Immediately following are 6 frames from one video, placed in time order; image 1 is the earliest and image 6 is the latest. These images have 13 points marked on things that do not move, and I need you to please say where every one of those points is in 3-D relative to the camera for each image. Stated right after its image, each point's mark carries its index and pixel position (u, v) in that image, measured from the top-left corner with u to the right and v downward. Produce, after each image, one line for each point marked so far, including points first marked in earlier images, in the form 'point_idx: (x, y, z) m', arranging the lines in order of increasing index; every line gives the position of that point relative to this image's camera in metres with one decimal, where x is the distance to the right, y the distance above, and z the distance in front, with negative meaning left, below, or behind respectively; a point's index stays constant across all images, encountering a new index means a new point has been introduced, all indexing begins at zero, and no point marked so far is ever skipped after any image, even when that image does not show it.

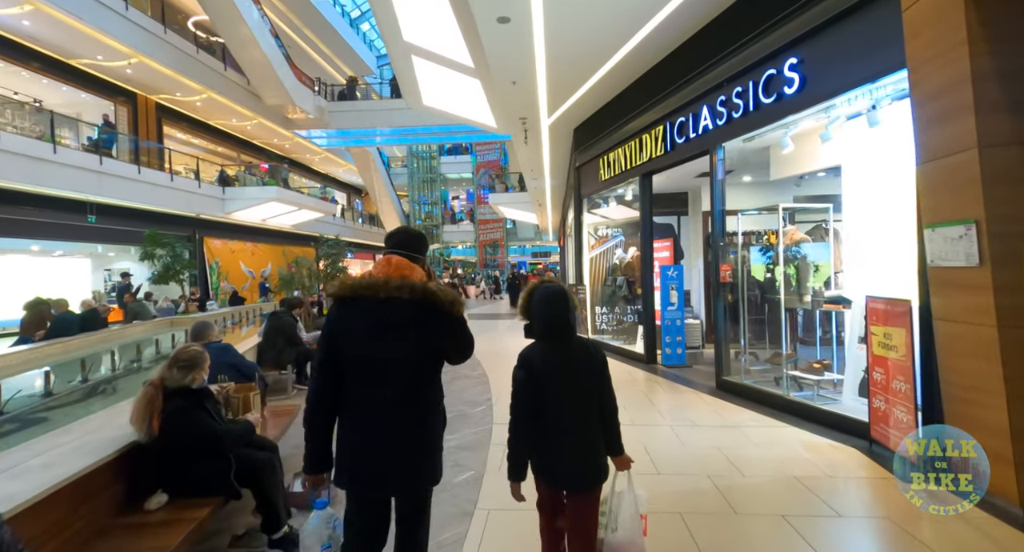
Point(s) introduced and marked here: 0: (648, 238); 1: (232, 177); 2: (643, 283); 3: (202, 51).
0: (+2.0, +0.6, +6.5) m
1: (-11.0, +3.9, +18.0) m
2: (+2.0, -0.1, +6.6) m
3: (-11.1, +8.1, +16.4) m
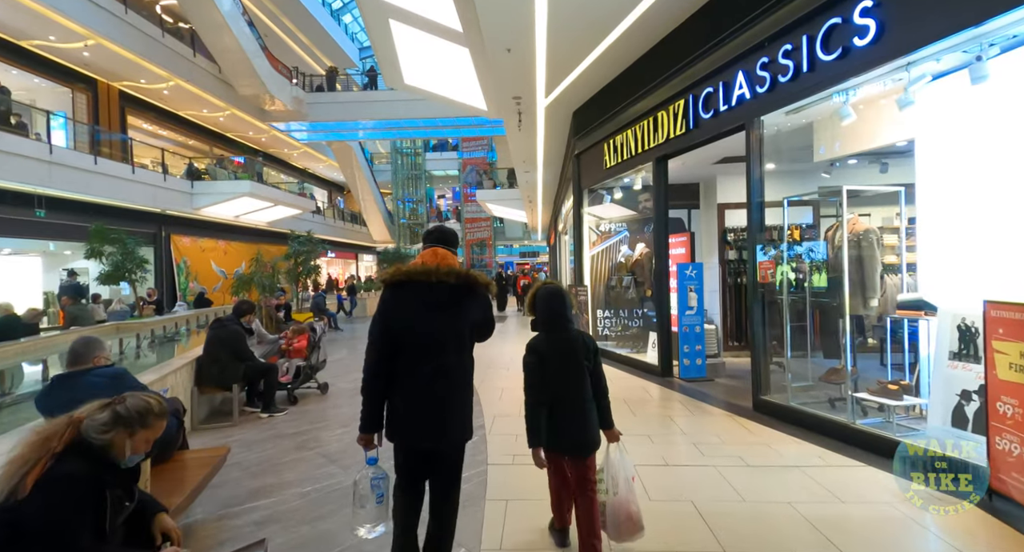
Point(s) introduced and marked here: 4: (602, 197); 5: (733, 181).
0: (+2.0, +0.6, +5.7) m
1: (-11.4, +3.8, +16.7) m
2: (+1.9, -0.1, +5.7) m
3: (-11.5, +8.1, +15.2) m
4: (+1.5, +1.3, +7.4) m
5: (+3.6, +1.5, +7.2) m
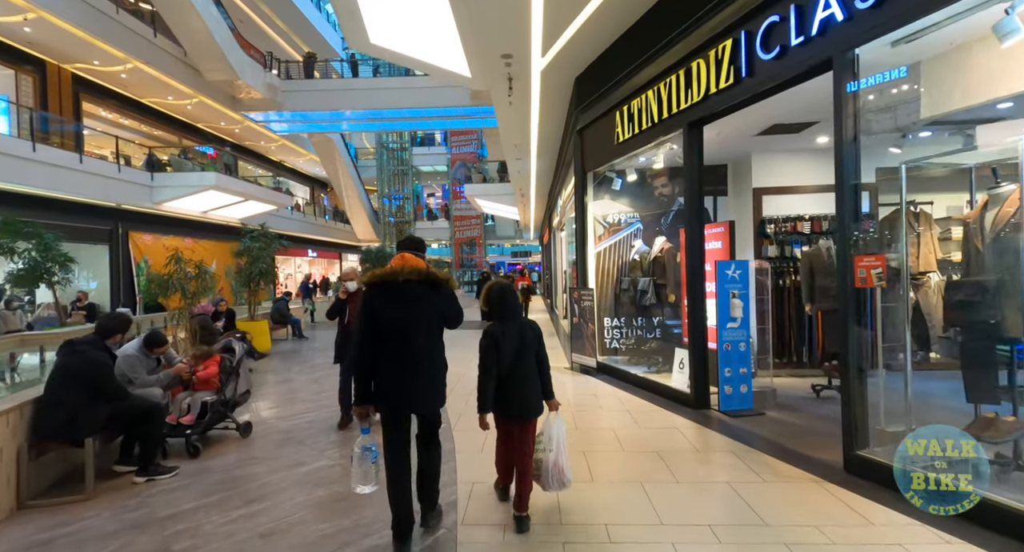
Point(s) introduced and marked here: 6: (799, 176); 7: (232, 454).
0: (+1.8, +0.5, +4.5) m
1: (-11.7, +3.8, +15.2) m
2: (+1.8, -0.1, +4.5) m
3: (-11.7, +8.0, +13.7) m
4: (+1.4, +1.3, +6.2) m
5: (+3.4, +1.5, +6.0) m
6: (+3.8, +1.3, +6.0) m
7: (-2.2, -1.4, +3.5) m
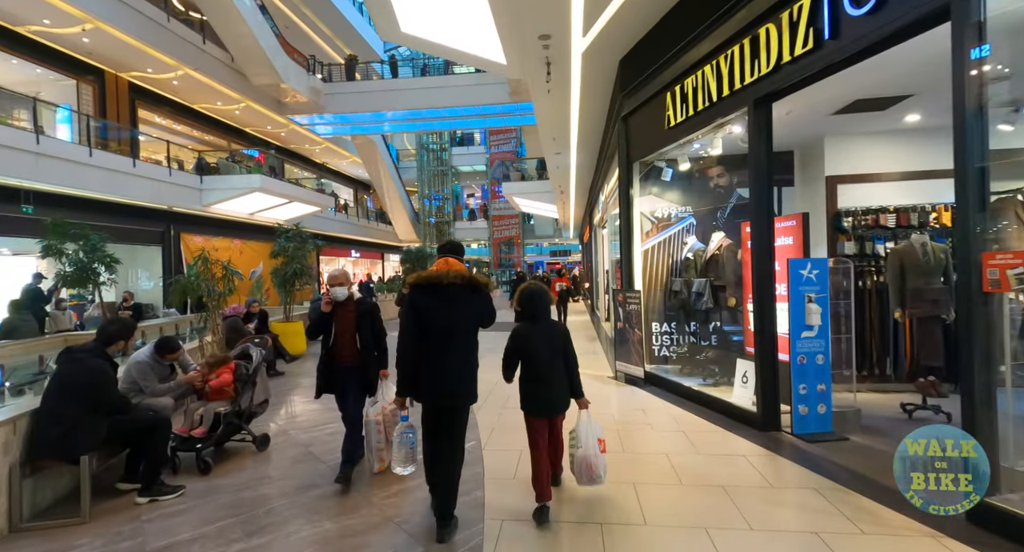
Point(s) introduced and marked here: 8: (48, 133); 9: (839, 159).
0: (+2.2, +0.5, +3.8) m
1: (-10.4, +3.8, +15.7) m
2: (+2.1, -0.1, +3.8) m
3: (-10.6, +8.0, +14.2) m
4: (+1.8, +1.3, +5.6) m
5: (+3.9, +1.5, +5.2) m
6: (+4.3, +1.3, +5.2) m
7: (-1.9, -1.4, +3.3) m
8: (-11.1, +3.4, +10.9) m
9: (+3.8, +1.4, +5.2) m
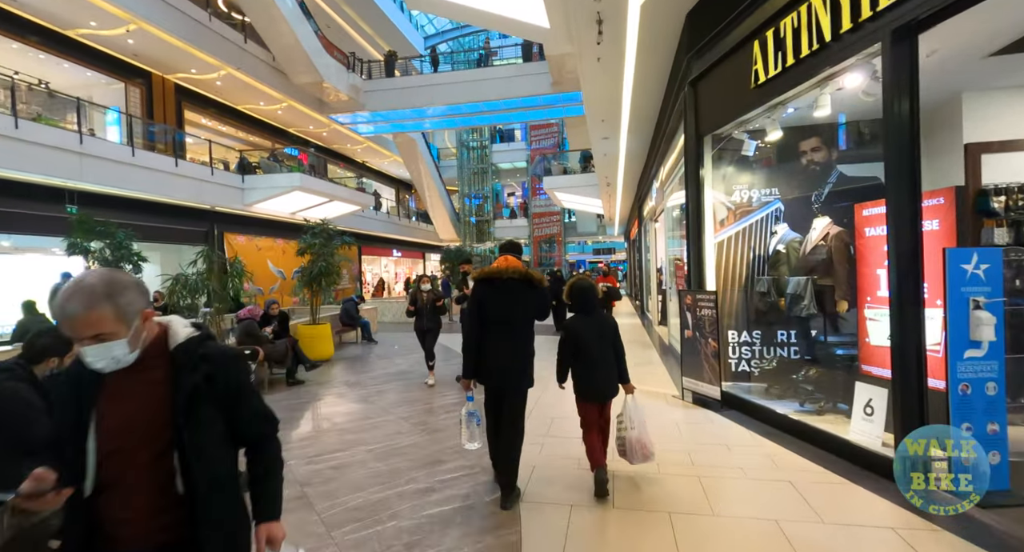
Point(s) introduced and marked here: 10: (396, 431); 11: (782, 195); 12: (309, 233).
0: (+2.5, +0.6, +2.8) m
1: (-9.0, +3.9, +15.8) m
2: (+2.4, -0.1, +2.8) m
3: (-9.3, +8.1, +14.2) m
4: (+2.3, +1.3, +4.6) m
5: (+4.3, +1.5, +4.0) m
6: (+4.7, +1.4, +4.0) m
7: (-1.7, -1.4, +2.6) m
8: (-10.1, +3.4, +11.1) m
9: (+4.2, +1.4, +4.0) m
10: (-1.0, -1.3, +3.8) m
11: (+2.7, +0.8, +4.4) m
12: (-3.6, +0.8, +8.0) m
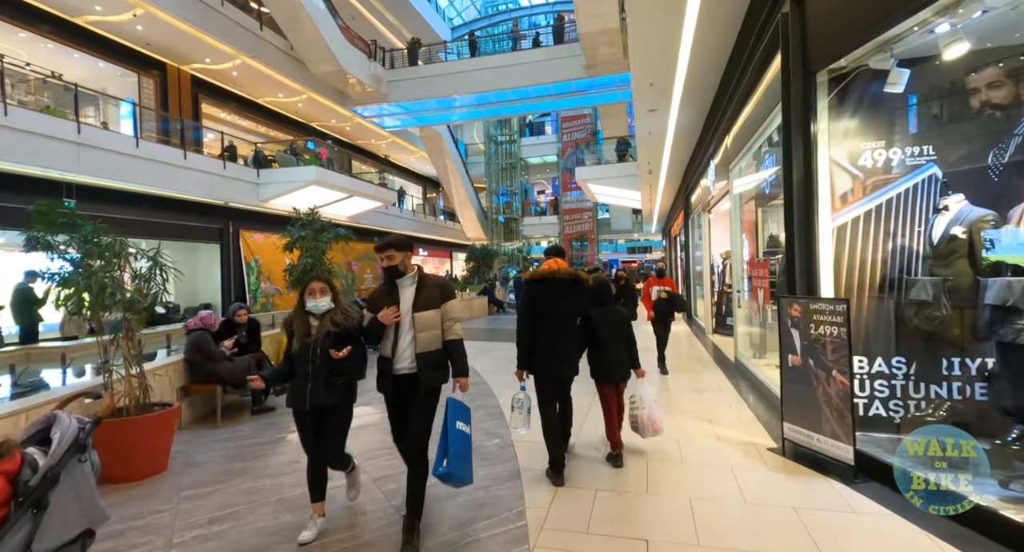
0: (+2.5, +0.6, +1.3) m
1: (-8.0, +3.9, +15.0) m
2: (+2.5, -0.1, +1.3) m
3: (-8.4, +8.1, +13.5) m
4: (+2.5, +1.3, +3.1) m
5: (+4.4, +1.5, +2.4) m
6: (+4.8, +1.3, +2.3) m
7: (-1.6, -1.4, +1.4) m
8: (-9.4, +3.5, +10.4) m
9: (+4.3, +1.4, +2.4) m
10: (-0.9, -1.3, +2.6) m
11: (+2.8, +0.8, +2.9) m
12: (-3.2, +0.8, +6.9) m
